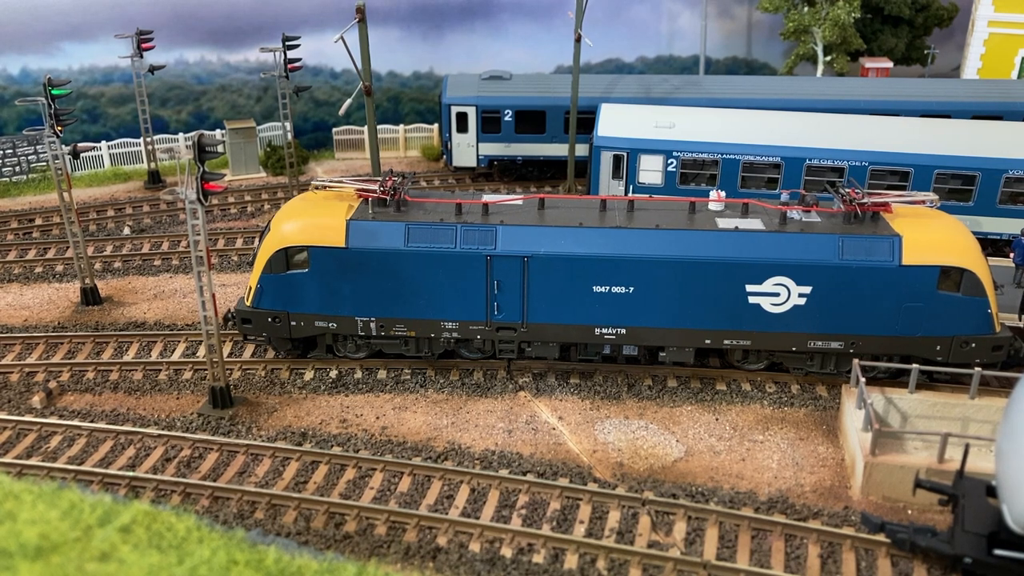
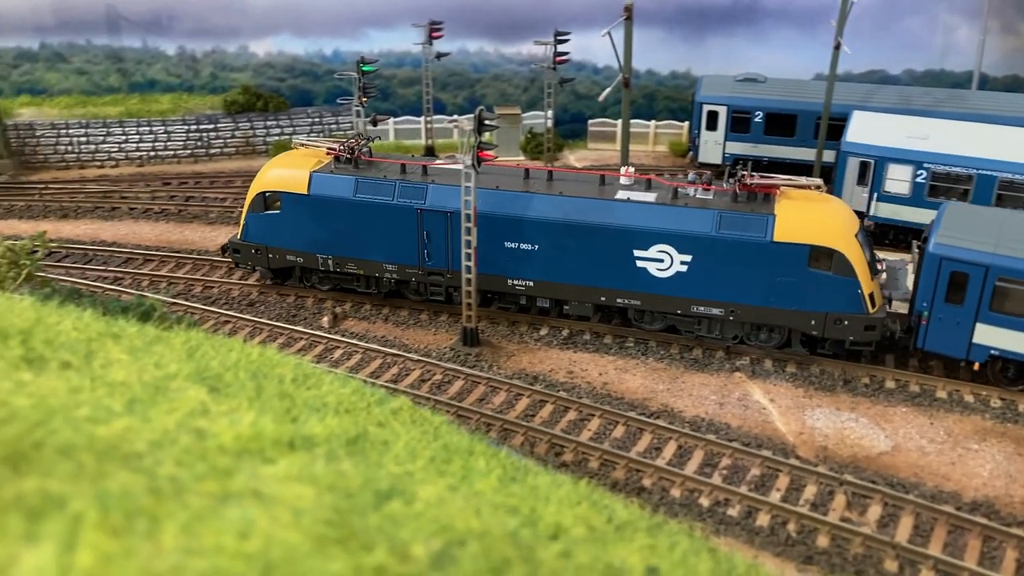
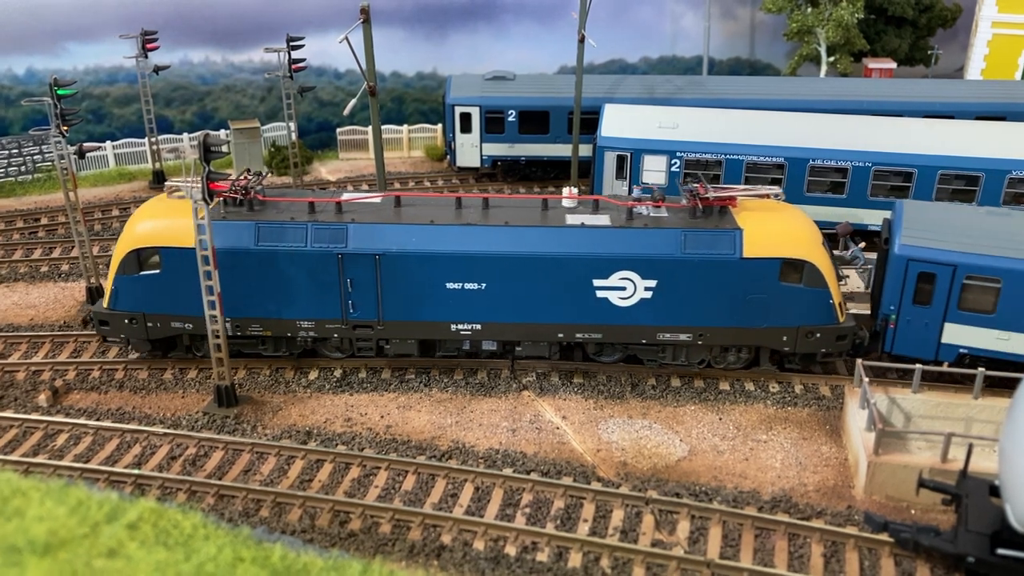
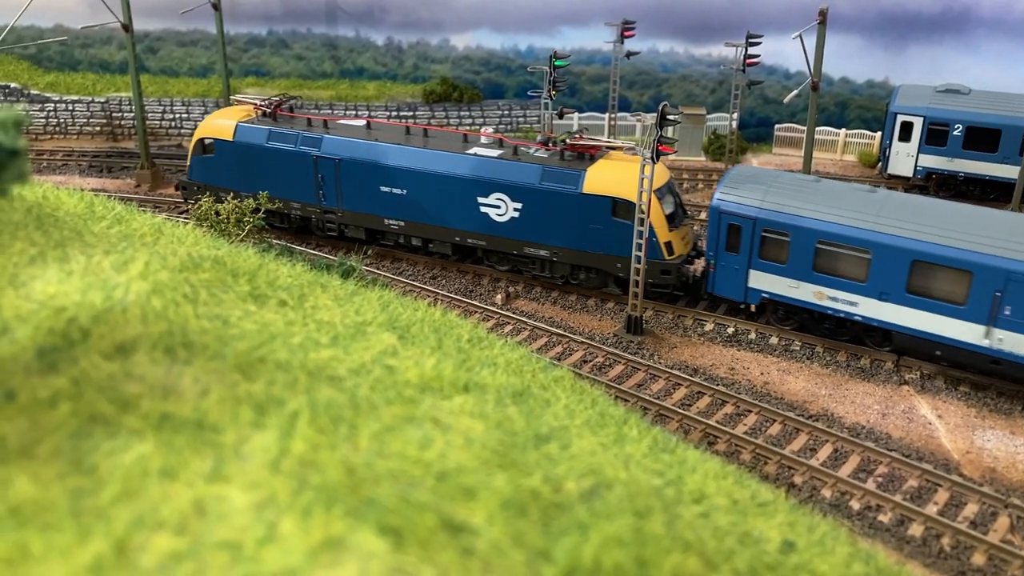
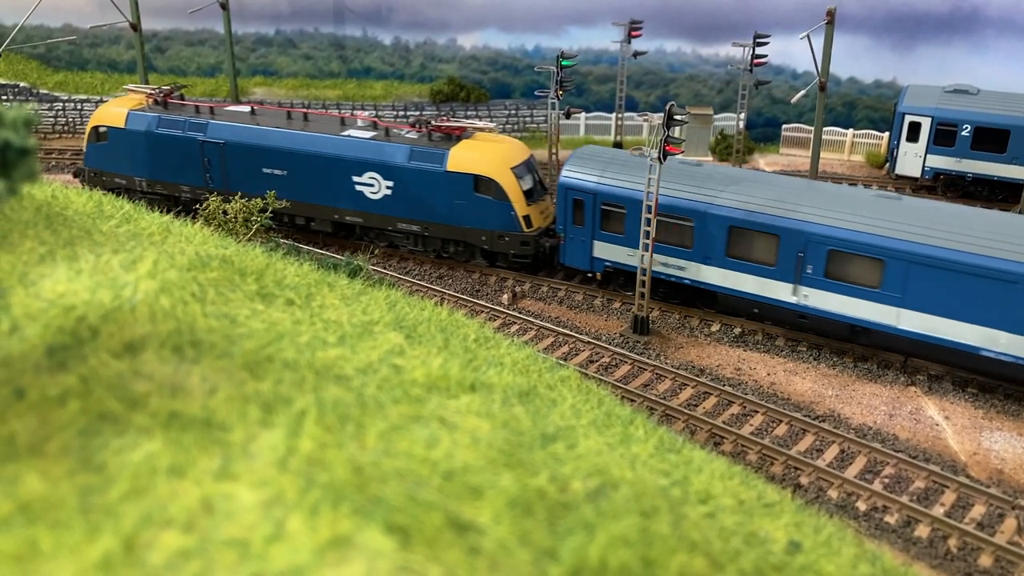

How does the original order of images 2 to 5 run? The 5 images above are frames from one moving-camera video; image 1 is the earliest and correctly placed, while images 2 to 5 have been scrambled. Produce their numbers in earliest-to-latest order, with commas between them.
3, 2, 4, 5
